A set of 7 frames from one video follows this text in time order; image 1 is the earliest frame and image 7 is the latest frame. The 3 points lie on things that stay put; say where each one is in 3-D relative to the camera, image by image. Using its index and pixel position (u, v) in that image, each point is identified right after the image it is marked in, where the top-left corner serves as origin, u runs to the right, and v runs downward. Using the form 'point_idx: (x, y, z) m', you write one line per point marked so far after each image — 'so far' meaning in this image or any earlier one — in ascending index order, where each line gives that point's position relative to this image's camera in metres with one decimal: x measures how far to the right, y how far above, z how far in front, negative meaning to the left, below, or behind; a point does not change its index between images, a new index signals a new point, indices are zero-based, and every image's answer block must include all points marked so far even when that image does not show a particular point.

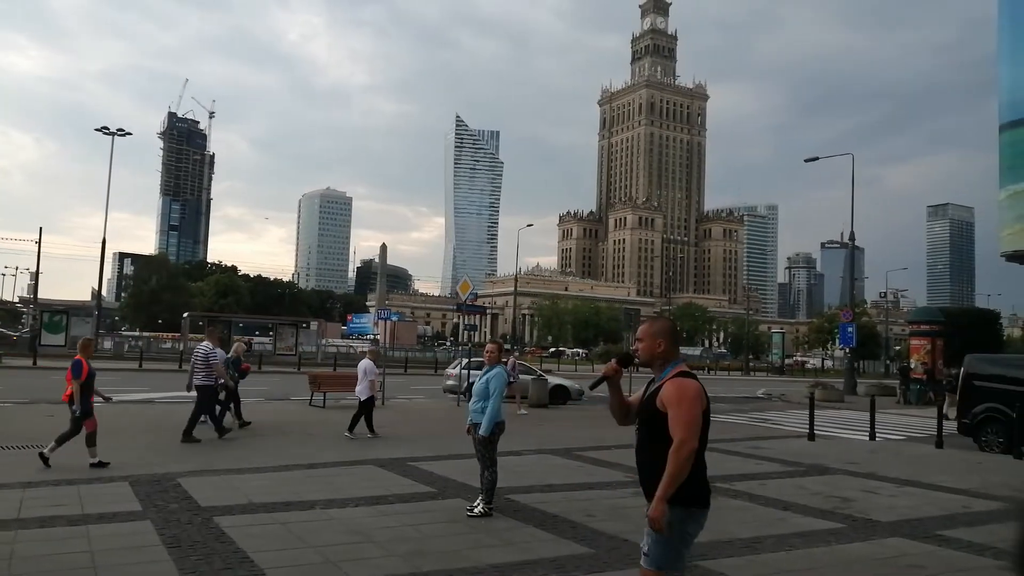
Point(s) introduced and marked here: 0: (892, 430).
0: (+8.9, -3.3, +18.6) m
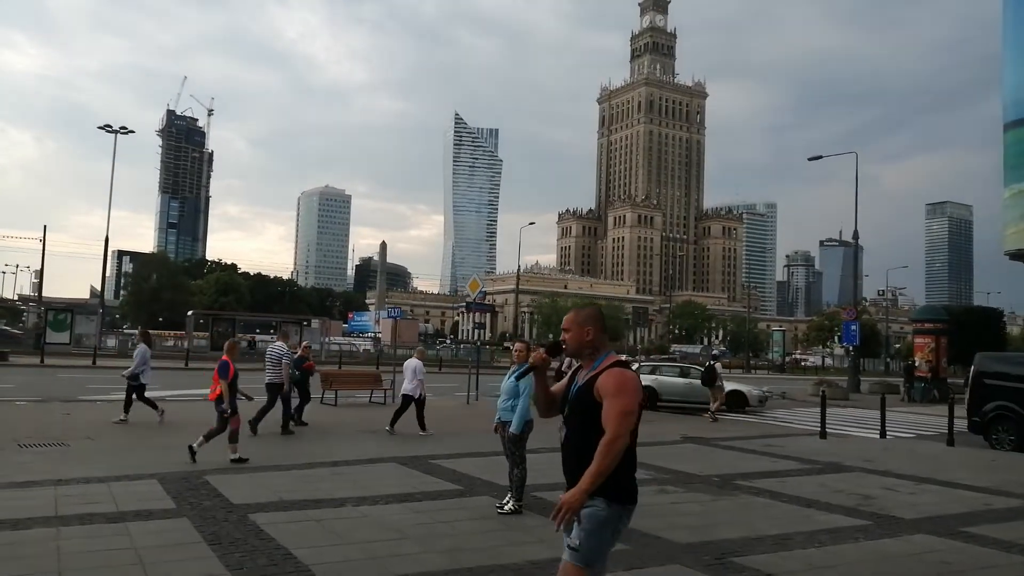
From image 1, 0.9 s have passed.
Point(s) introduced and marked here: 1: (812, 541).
0: (+9.2, -3.3, +18.7) m
1: (+2.7, -2.3, +7.1) m
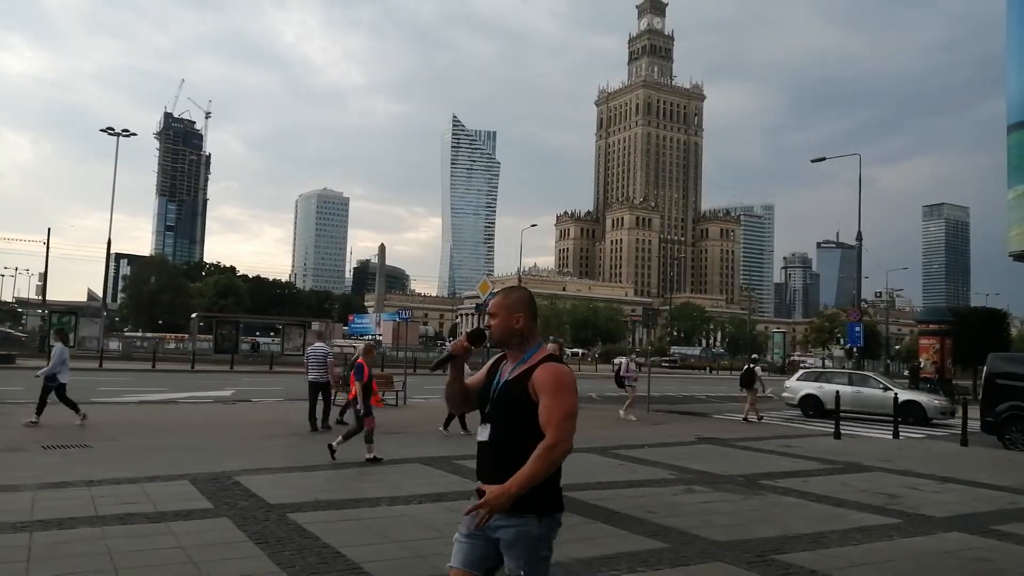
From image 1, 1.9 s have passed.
0: (+9.5, -3.3, +18.8) m
1: (+3.0, -2.3, +7.1) m
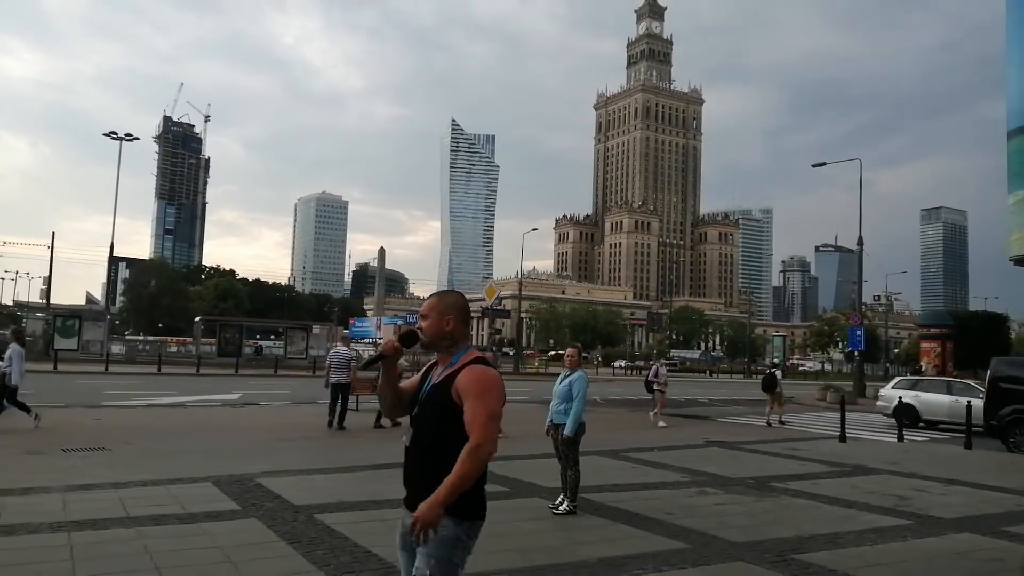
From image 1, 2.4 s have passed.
0: (+9.7, -3.5, +19.0) m
1: (+3.2, -2.3, +7.3) m
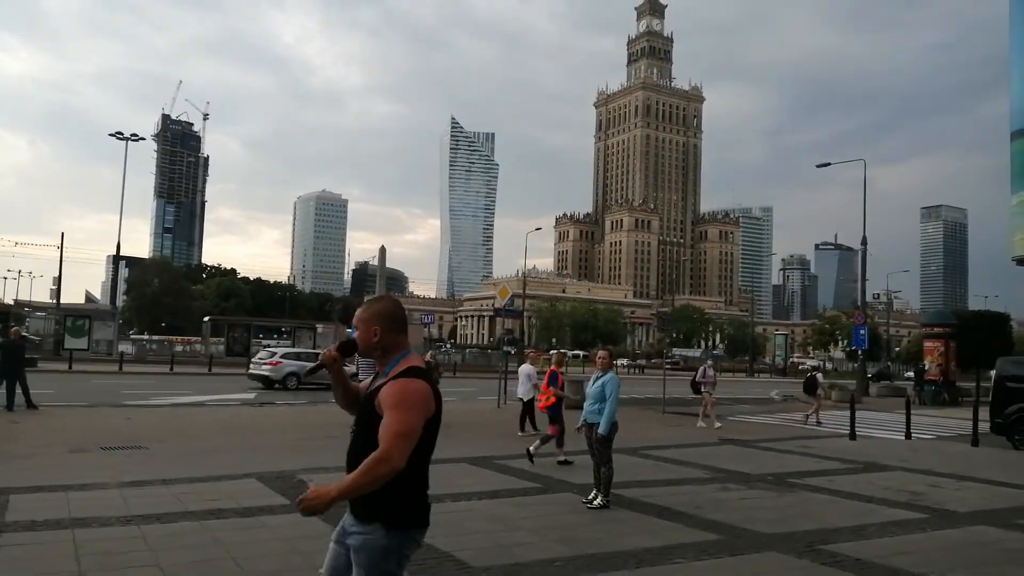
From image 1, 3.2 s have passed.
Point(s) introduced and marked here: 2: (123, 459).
0: (+10.1, -3.5, +19.4) m
1: (+3.6, -2.4, +7.7) m
2: (-5.7, -2.5, +11.5) m
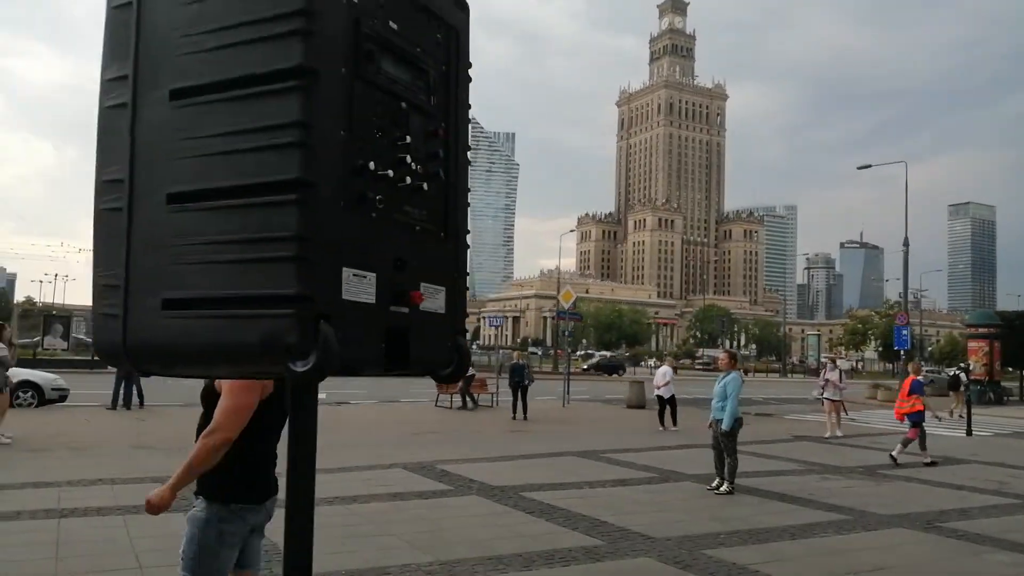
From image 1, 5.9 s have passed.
0: (+12.0, -3.6, +20.2) m
1: (+5.2, -2.5, +8.7) m
2: (-4.0, -2.6, +12.7) m
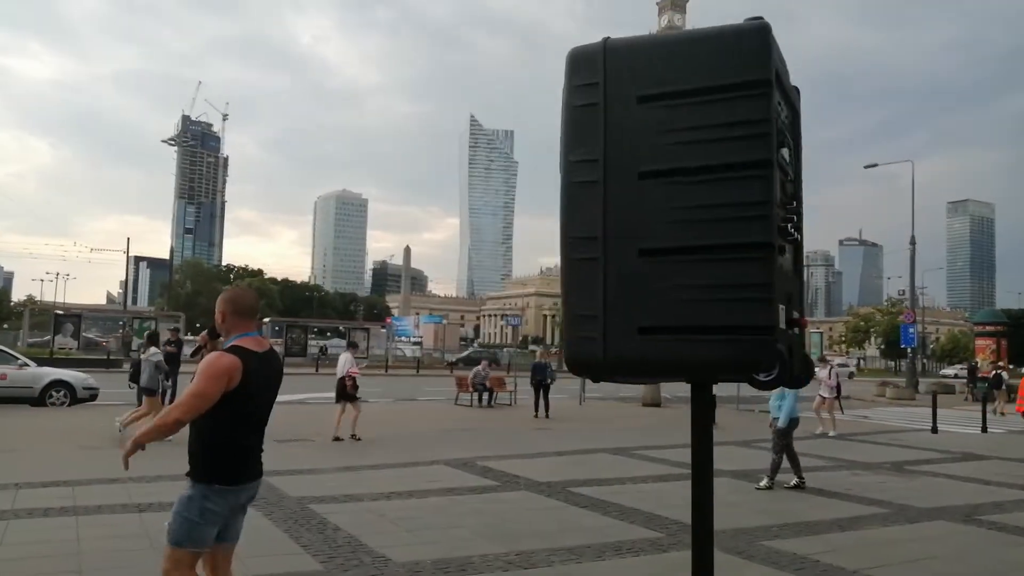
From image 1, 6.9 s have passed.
0: (+12.5, -3.5, +20.5) m
1: (+5.8, -2.5, +9.0) m
2: (-3.5, -2.6, +13.0) m
